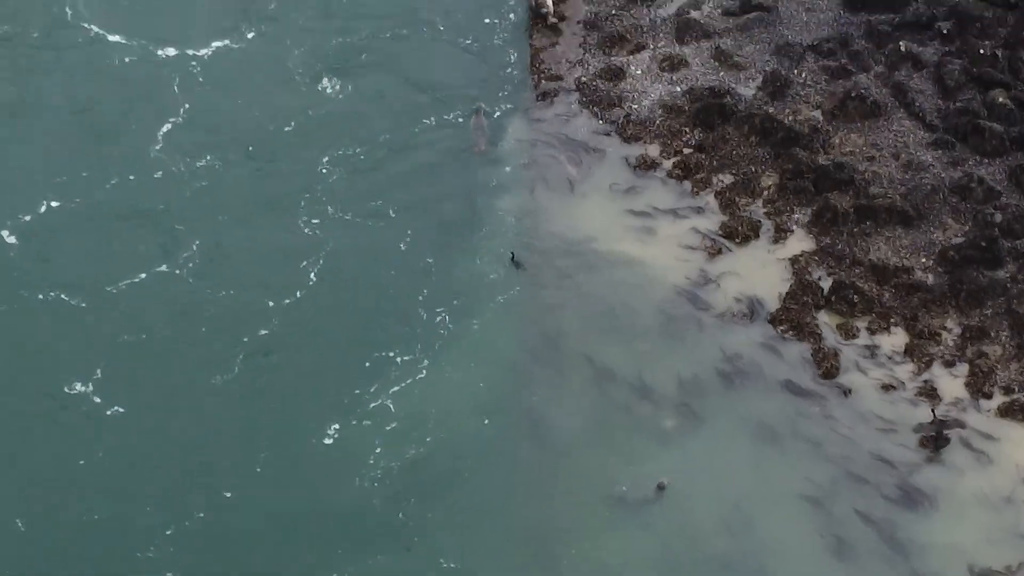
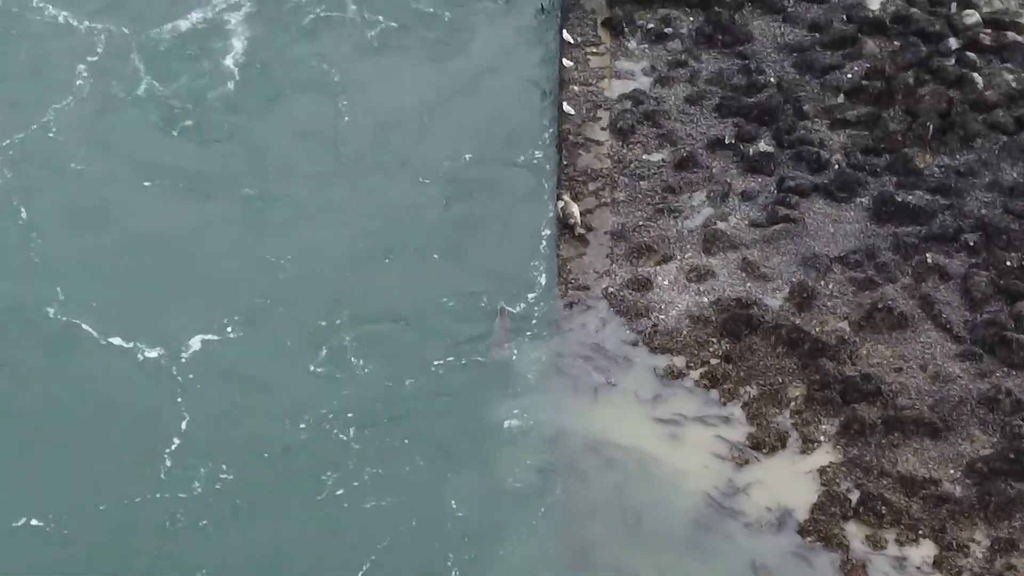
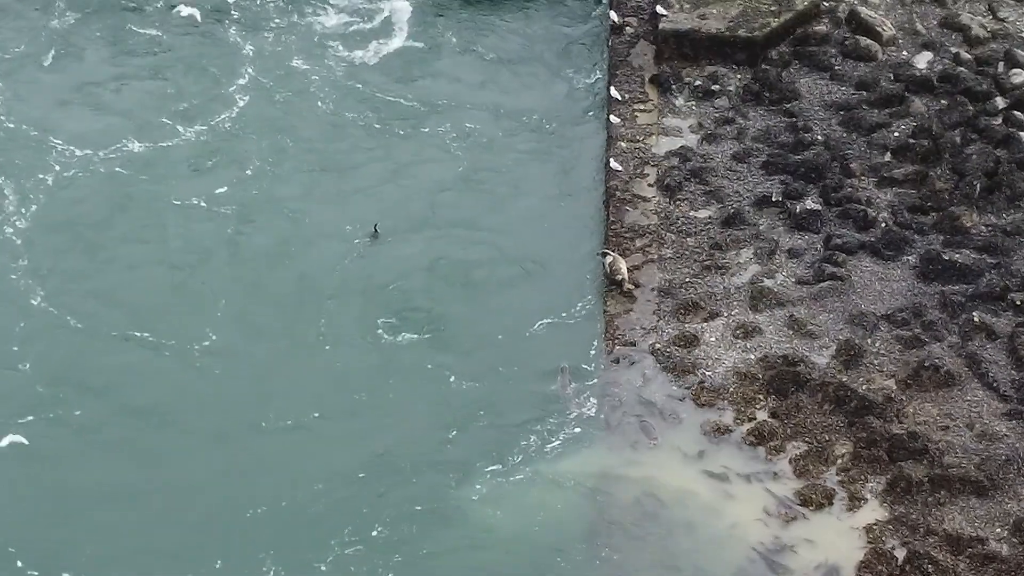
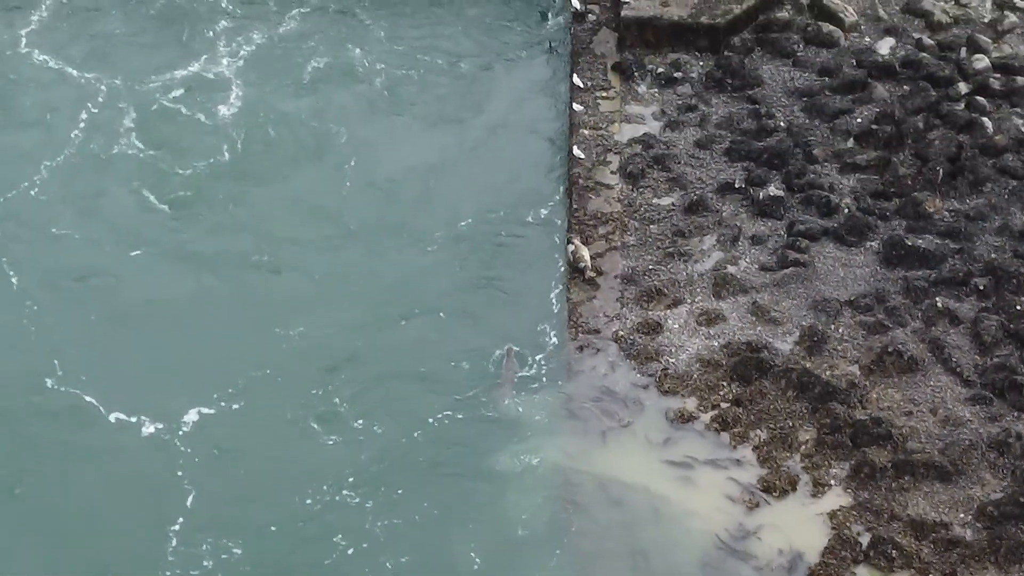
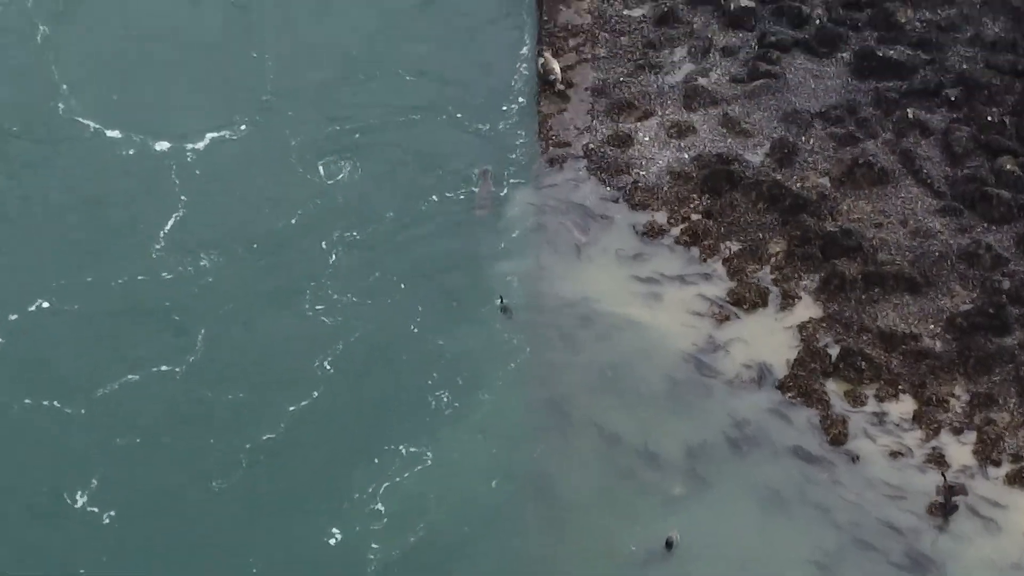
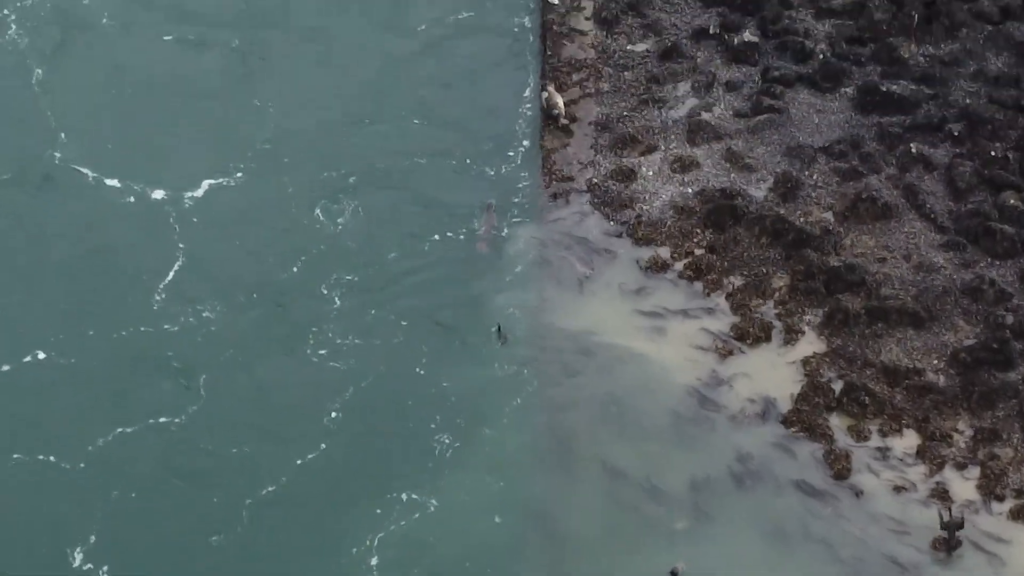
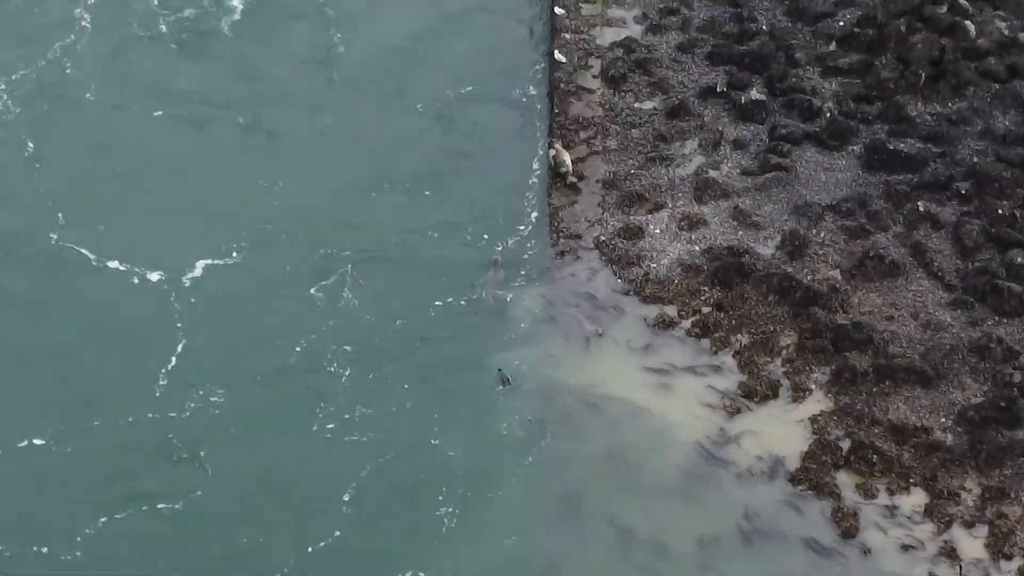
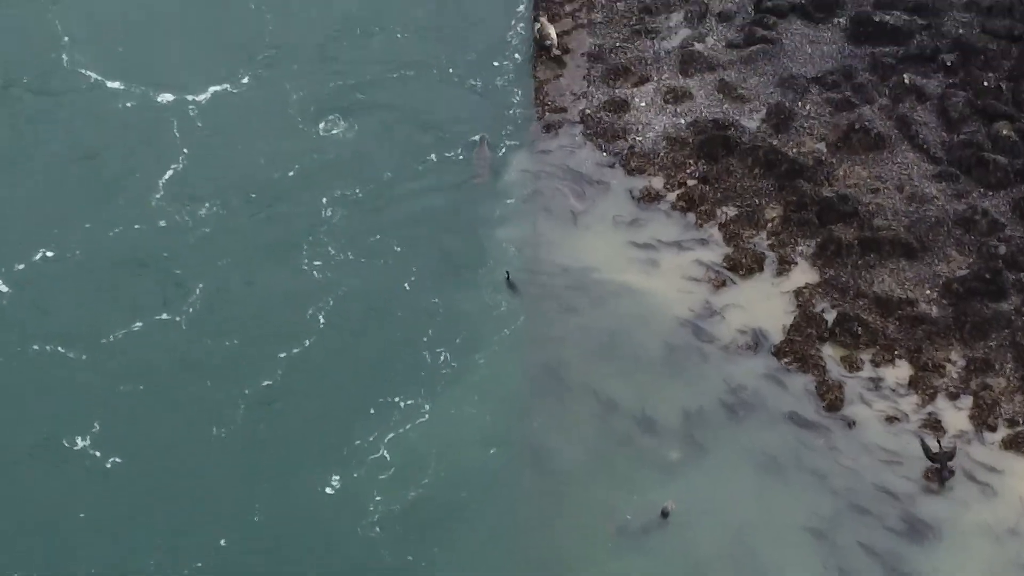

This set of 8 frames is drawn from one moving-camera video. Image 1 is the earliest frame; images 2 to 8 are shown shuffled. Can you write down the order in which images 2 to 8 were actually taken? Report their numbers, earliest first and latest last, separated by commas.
8, 5, 6, 7, 2, 4, 3
